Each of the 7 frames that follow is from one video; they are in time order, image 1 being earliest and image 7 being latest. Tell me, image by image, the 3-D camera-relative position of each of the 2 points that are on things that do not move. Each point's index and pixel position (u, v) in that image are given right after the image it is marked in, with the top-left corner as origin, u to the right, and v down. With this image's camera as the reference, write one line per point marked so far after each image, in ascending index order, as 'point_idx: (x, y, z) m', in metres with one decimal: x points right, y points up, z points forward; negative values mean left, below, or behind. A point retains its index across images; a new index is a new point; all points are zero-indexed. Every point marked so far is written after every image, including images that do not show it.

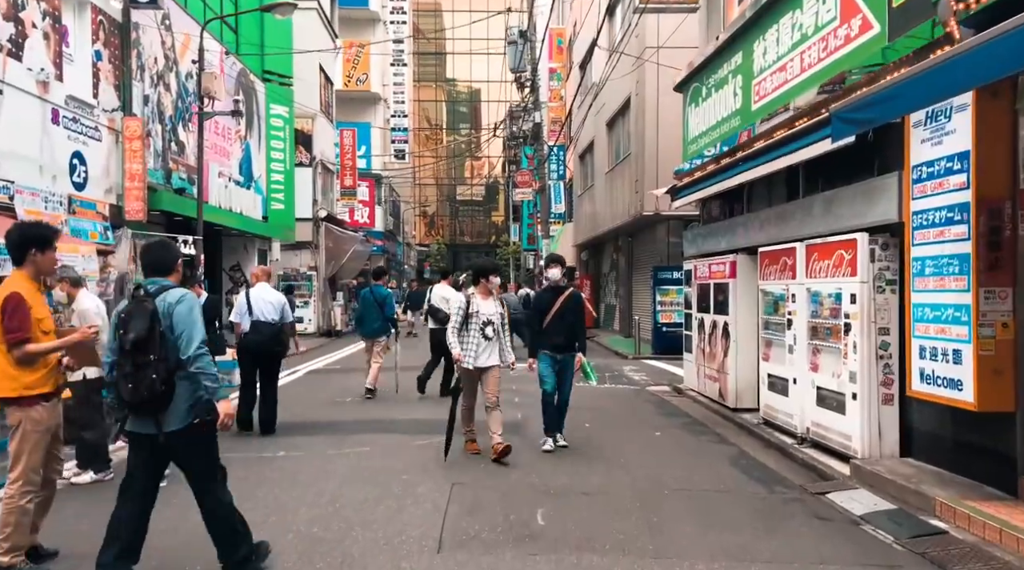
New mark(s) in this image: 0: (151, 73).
0: (-6.5, +3.8, +15.3) m
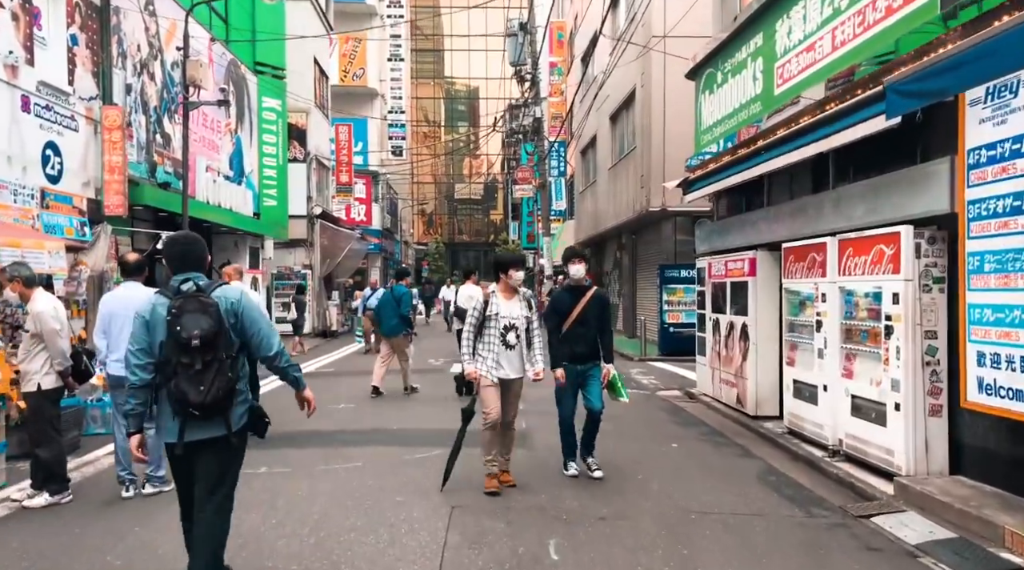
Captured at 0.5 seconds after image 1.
0: (-6.5, +3.9, +14.5) m
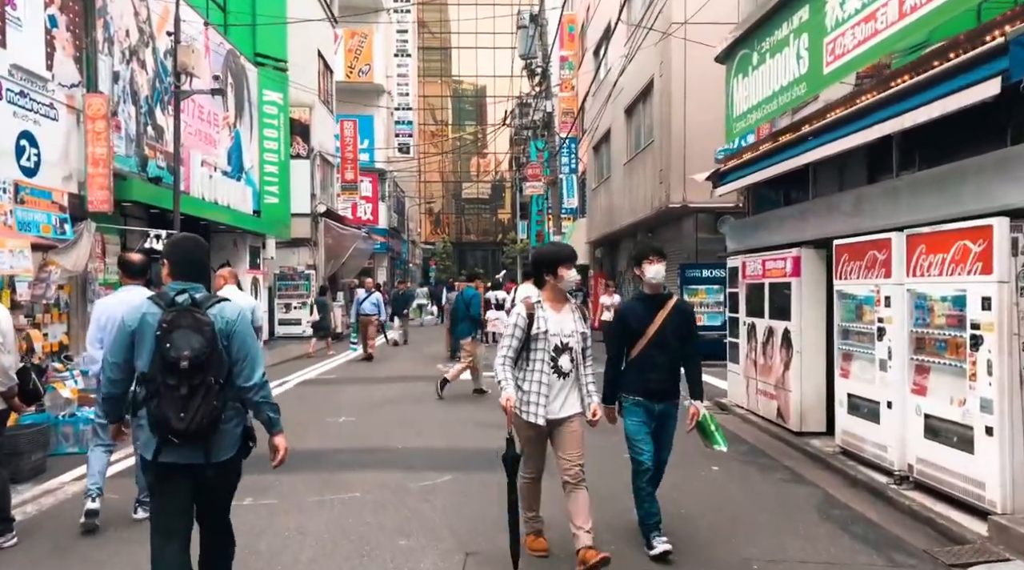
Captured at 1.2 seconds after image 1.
0: (-6.3, +3.8, +13.6) m
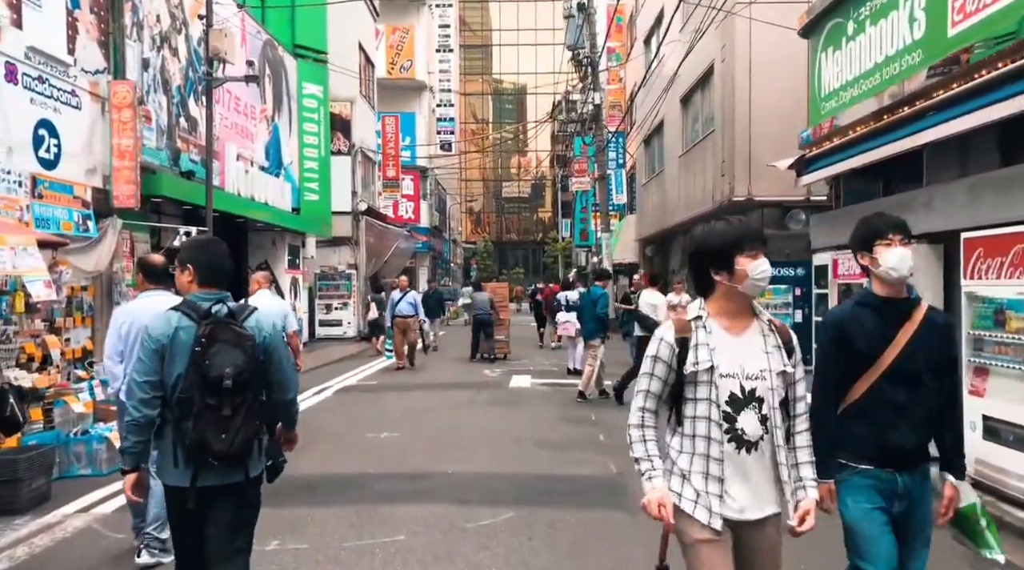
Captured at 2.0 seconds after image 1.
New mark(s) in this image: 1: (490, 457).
0: (-5.4, +3.8, +12.8) m
1: (-0.2, -1.6, +8.0) m
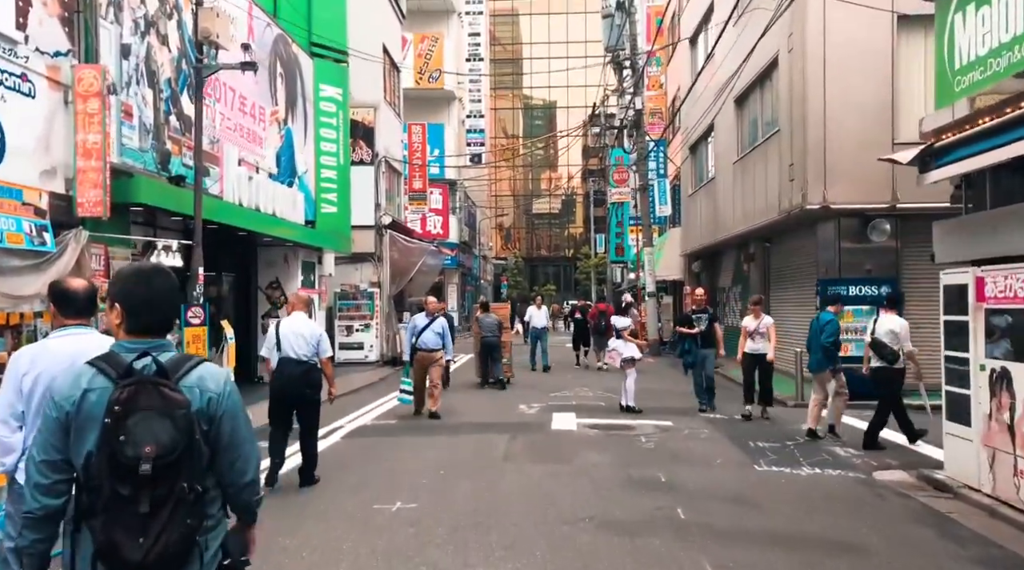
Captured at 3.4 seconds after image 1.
0: (-4.9, +3.5, +11.0) m
1: (+0.2, -1.8, +5.9) m
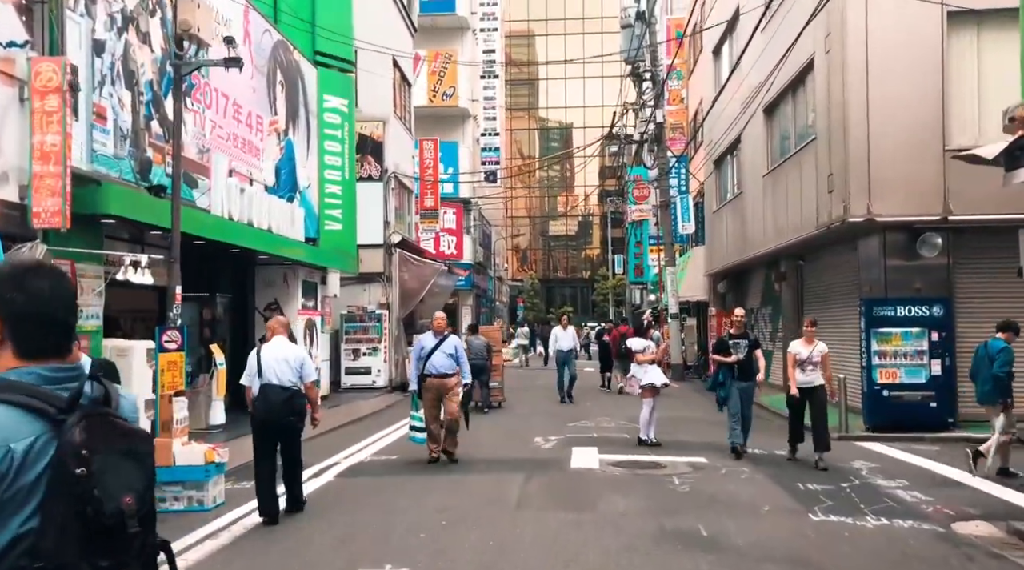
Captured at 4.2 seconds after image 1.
0: (-4.7, +3.3, +10.0) m
1: (+0.2, -1.9, +4.7) m
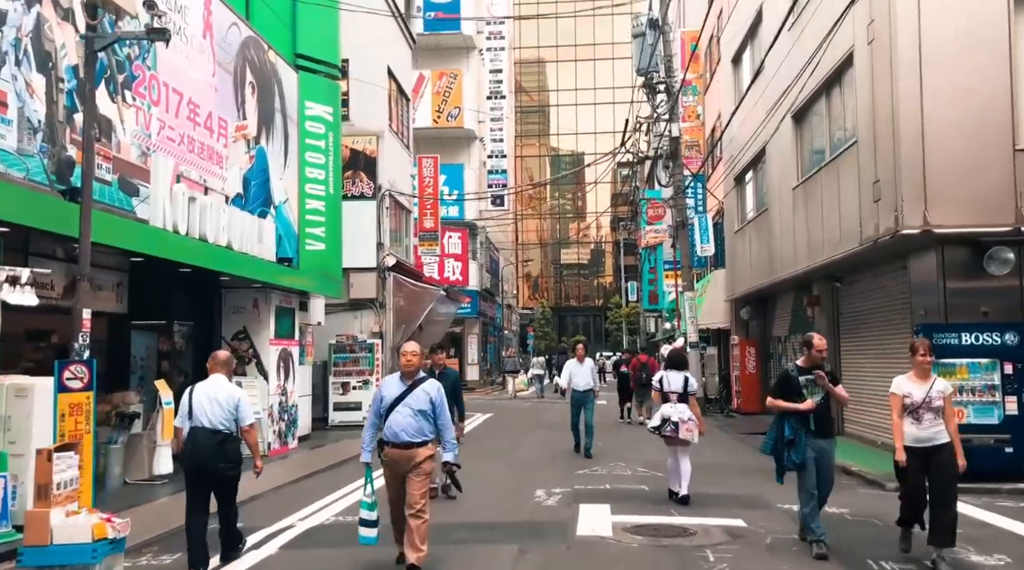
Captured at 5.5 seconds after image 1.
0: (-4.8, +3.0, +8.3) m
1: (+0.1, -1.9, +2.7) m
